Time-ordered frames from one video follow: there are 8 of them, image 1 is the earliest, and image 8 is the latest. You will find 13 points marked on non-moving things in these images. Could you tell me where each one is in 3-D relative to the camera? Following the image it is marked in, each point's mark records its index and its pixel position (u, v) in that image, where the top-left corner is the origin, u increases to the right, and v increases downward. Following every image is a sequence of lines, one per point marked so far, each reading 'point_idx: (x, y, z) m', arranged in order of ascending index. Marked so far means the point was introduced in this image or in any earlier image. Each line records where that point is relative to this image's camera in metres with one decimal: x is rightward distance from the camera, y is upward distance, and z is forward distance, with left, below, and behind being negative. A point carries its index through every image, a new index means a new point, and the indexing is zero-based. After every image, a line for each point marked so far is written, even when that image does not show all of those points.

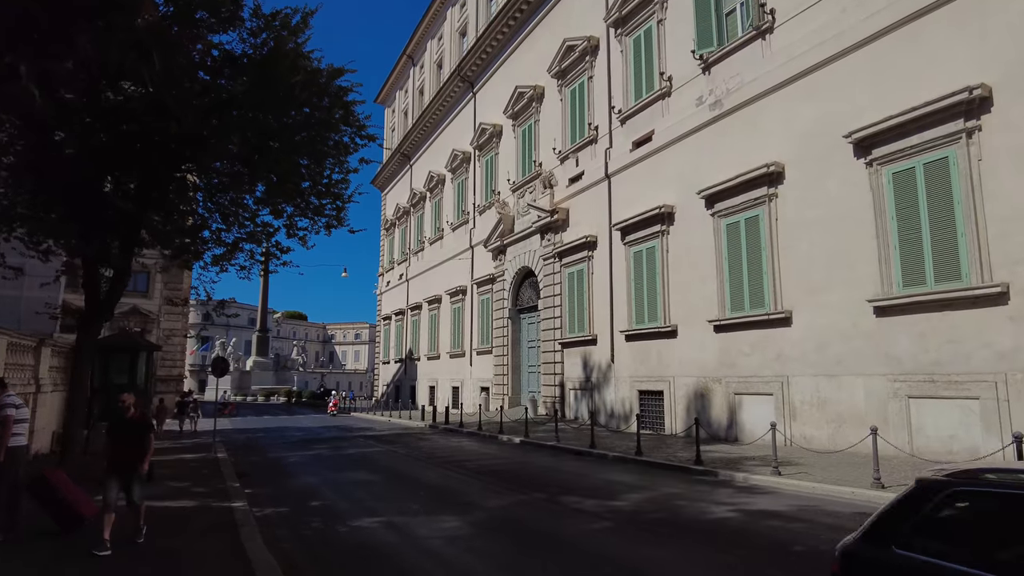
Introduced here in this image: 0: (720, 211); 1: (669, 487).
0: (+5.4, +2.0, +17.1) m
1: (+2.2, -2.8, +9.3) m
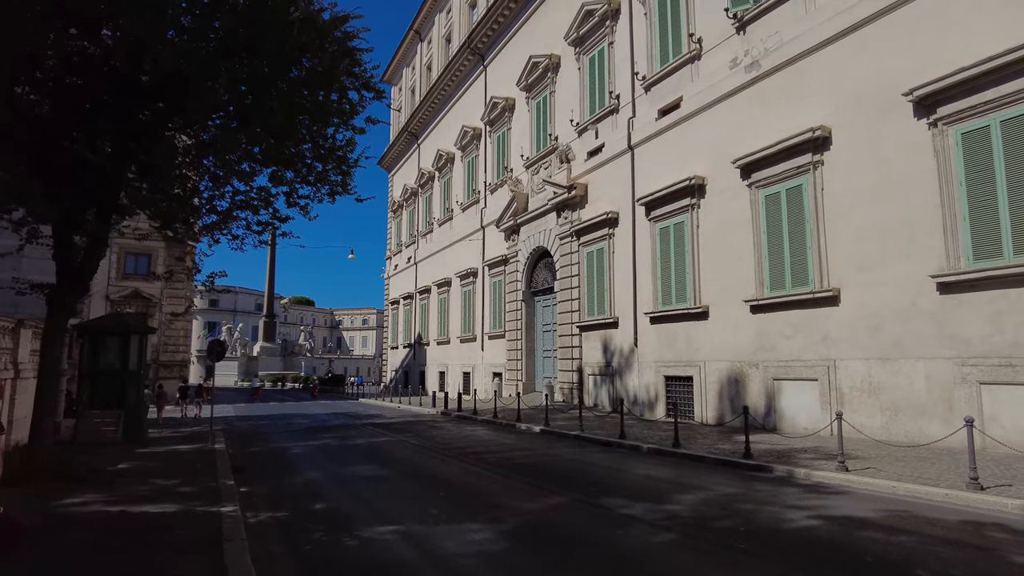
0: (+5.9, +2.5, +15.8) m
1: (+2.6, -2.4, +8.1) m
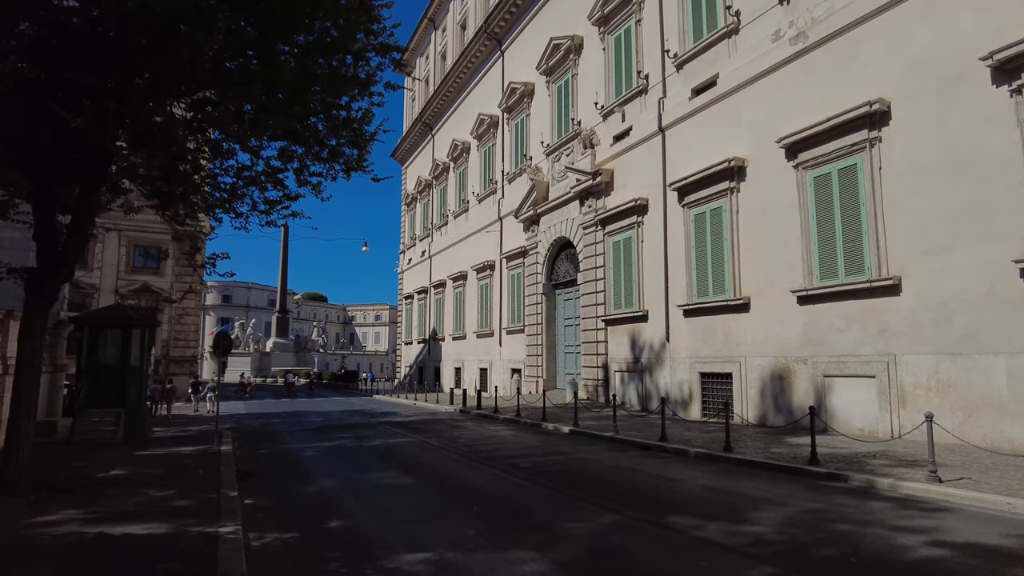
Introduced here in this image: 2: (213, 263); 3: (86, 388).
0: (+6.5, +2.8, +14.6) m
1: (+3.1, -2.2, +6.9) m
2: (-5.2, +0.5, +11.5) m
3: (-8.7, -2.0, +13.3) m
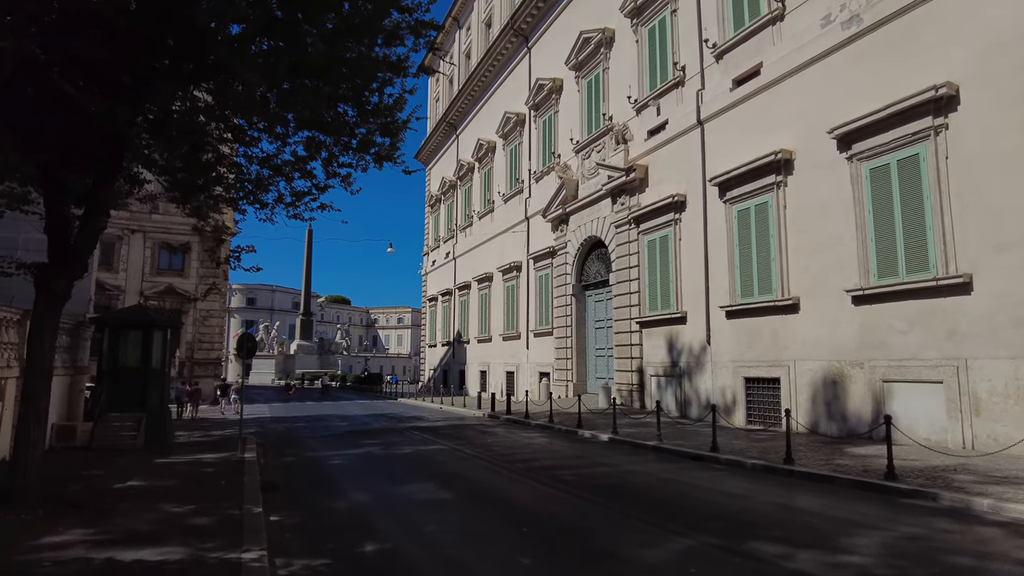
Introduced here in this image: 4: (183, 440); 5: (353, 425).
0: (+7.2, +2.8, +13.6) m
1: (+3.6, -2.2, +6.1) m
2: (-4.6, +0.5, +10.9) m
3: (-8.0, -2.0, +12.9) m
4: (-7.1, -3.2, +14.1) m
5: (-4.5, -3.8, +18.5) m
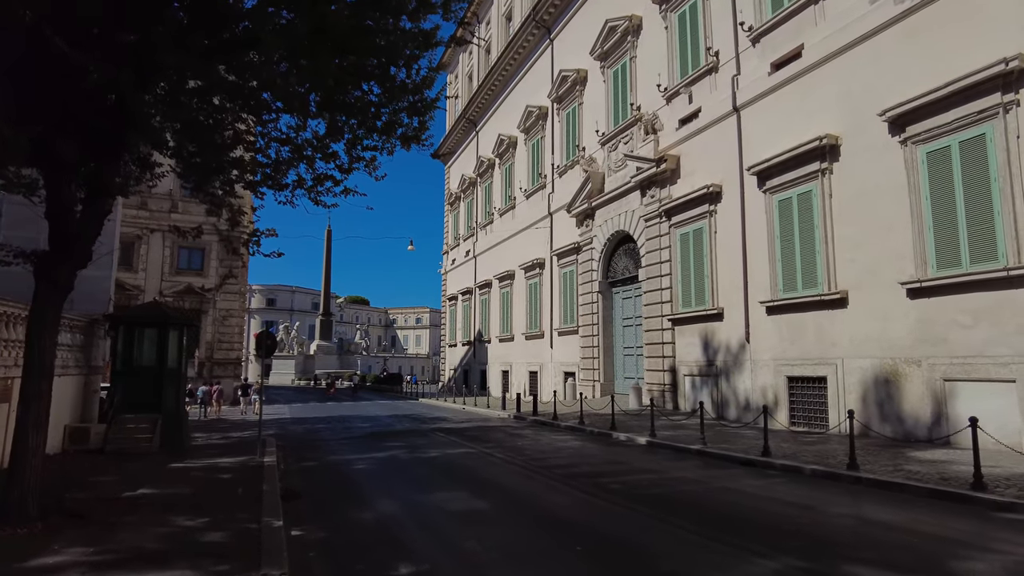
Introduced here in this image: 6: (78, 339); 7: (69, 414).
0: (+7.8, +2.9, +12.7) m
1: (+4.0, -2.1, +5.3) m
2: (-4.0, +0.6, +10.3) m
3: (-7.4, -1.9, +12.3) m
4: (-6.4, -3.2, +13.6) m
5: (-3.7, -3.8, +17.8) m
6: (-7.9, -0.9, +12.0) m
7: (-7.8, -2.2, +11.5) m
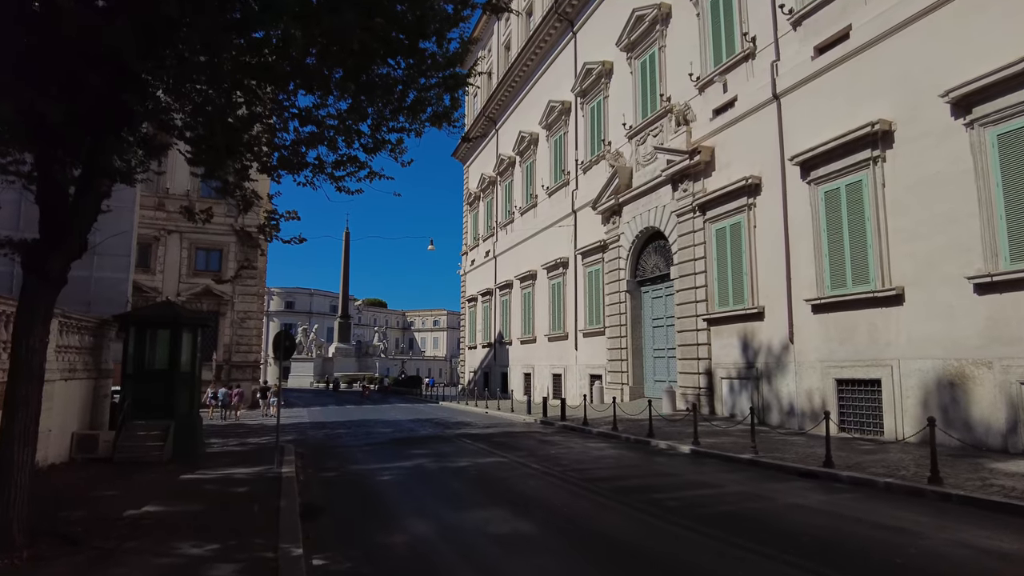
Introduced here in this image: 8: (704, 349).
0: (+8.4, +3.0, +11.7) m
1: (+4.4, -2.0, +4.3) m
2: (-3.5, +0.6, +9.6) m
3: (-6.8, -1.9, +11.7) m
4: (-5.8, -3.1, +12.9) m
5: (-3.0, -3.7, +17.1) m
6: (-7.3, -0.9, +11.3) m
7: (-7.2, -2.2, +10.9) m
8: (+5.5, -1.7, +18.8) m
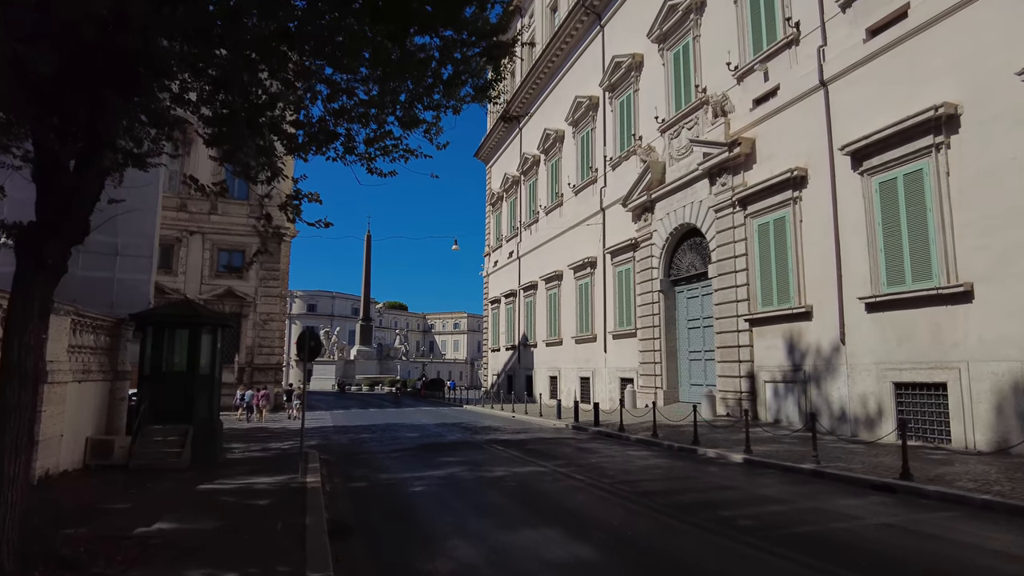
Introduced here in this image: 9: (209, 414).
0: (+9.0, +3.1, +10.7) m
1: (+4.8, -1.9, +3.4) m
2: (-2.9, +0.7, +8.9) m
3: (-6.1, -1.9, +11.1) m
4: (-5.1, -3.1, +12.2) m
5: (-2.2, -3.7, +16.4) m
6: (-6.7, -0.9, +10.8) m
7: (-6.6, -2.2, +10.3) m
8: (+6.3, -1.7, +17.8) m
9: (-5.1, -2.2, +11.2) m
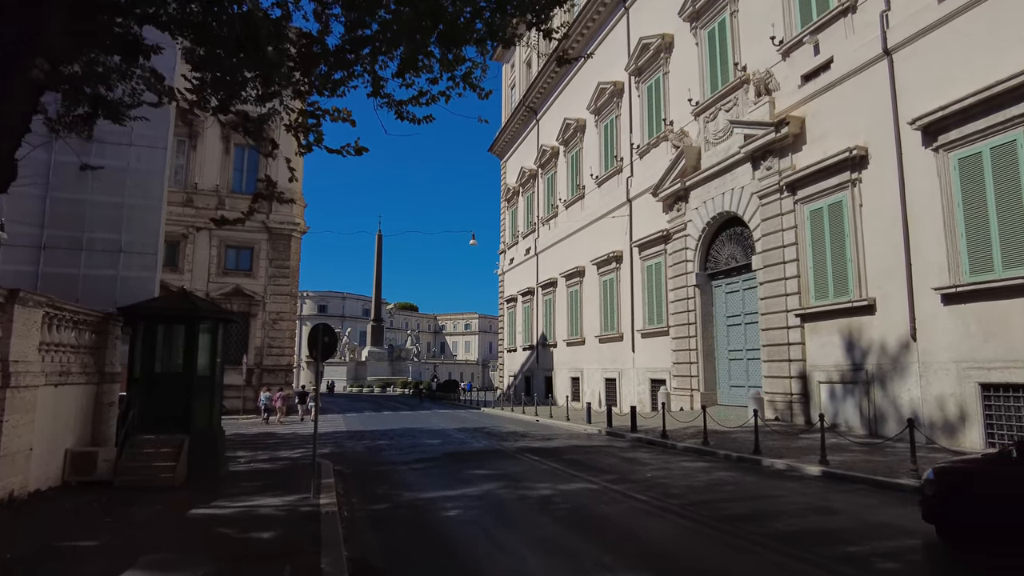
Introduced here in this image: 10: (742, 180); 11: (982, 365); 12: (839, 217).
0: (+9.6, +3.3, +9.1) m
1: (+5.4, -1.6, +1.9) m
2: (-2.3, +0.9, +7.5) m
3: (-5.5, -1.7, +9.7) m
4: (-4.5, -2.9, +10.8) m
5: (-1.5, -3.5, +14.9) m
6: (-6.1, -0.7, +9.4) m
7: (-6.0, -2.0, +8.9) m
8: (+7.0, -1.5, +16.3) m
9: (-4.5, -2.0, +9.8) m
10: (+6.5, +3.0, +18.7) m
11: (+8.6, -1.4, +12.0) m
12: (+7.5, +1.7, +15.2) m
